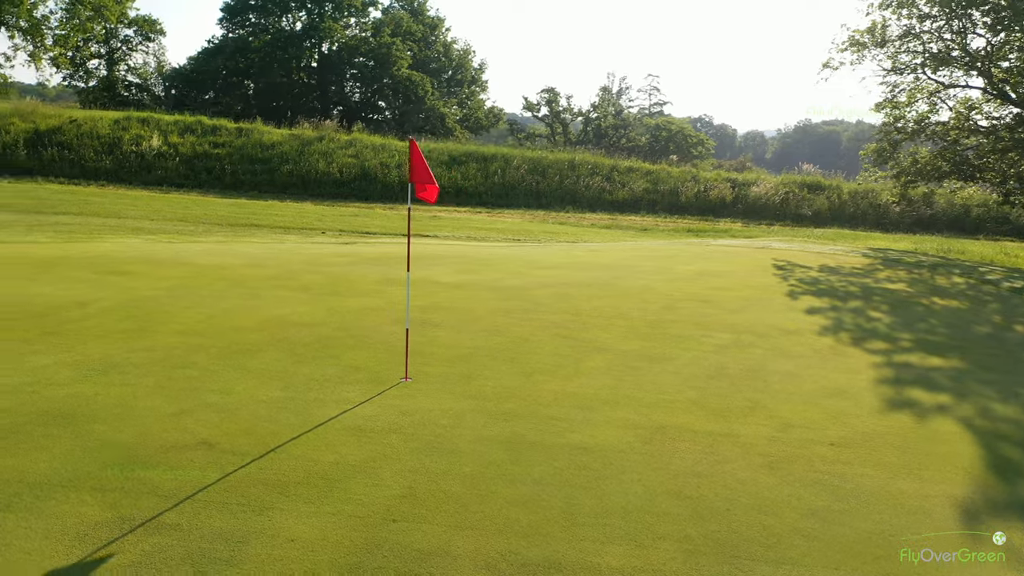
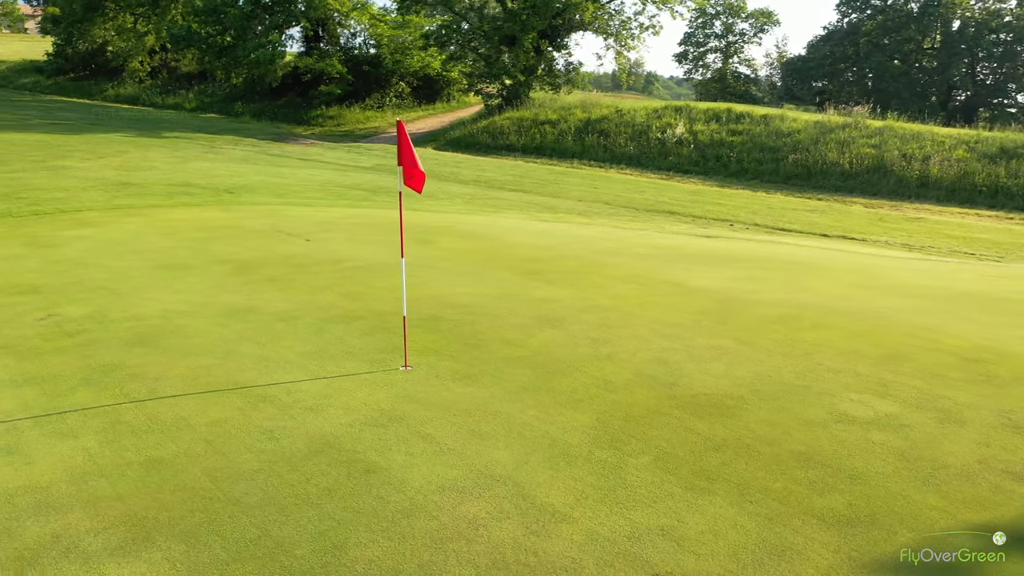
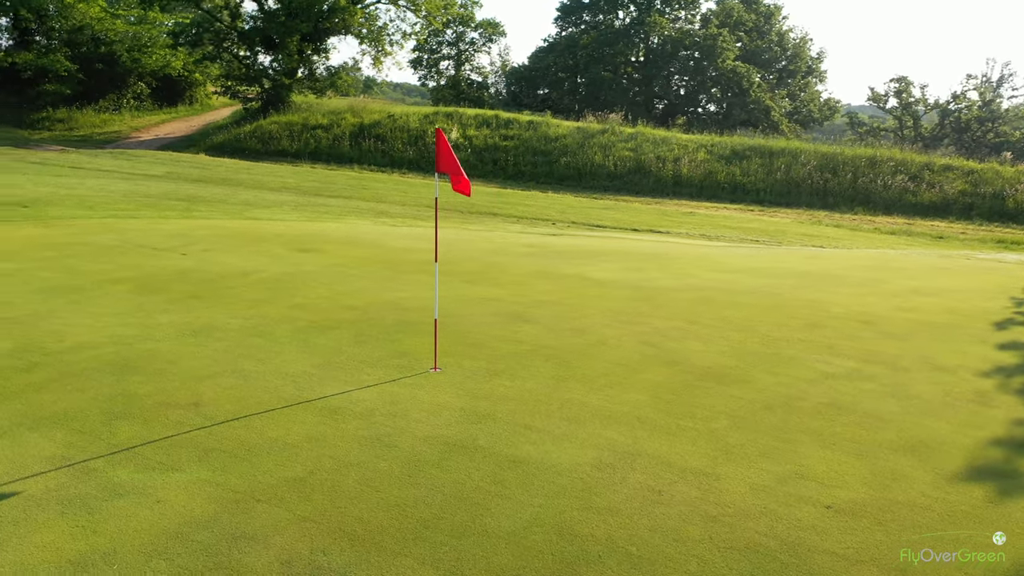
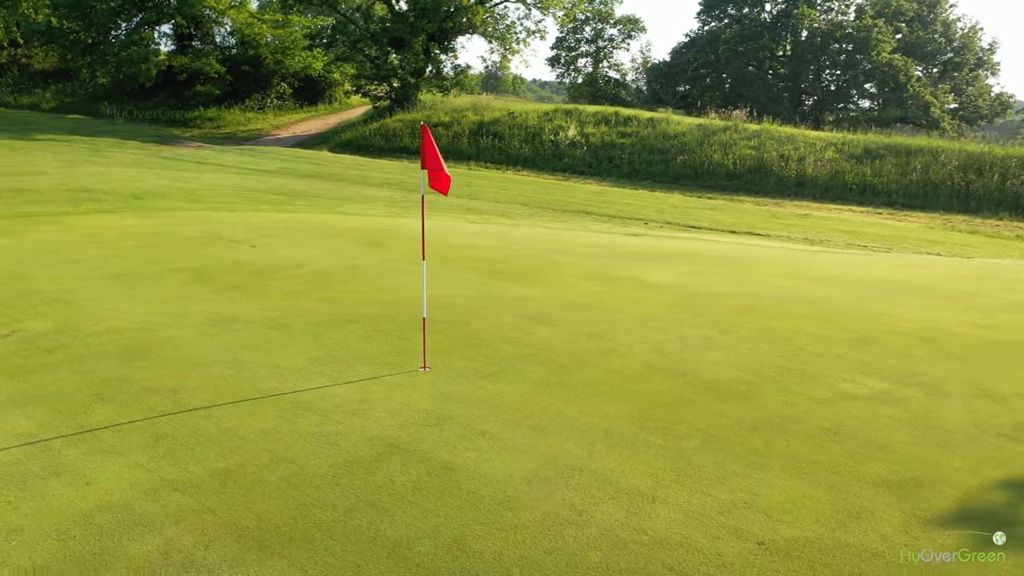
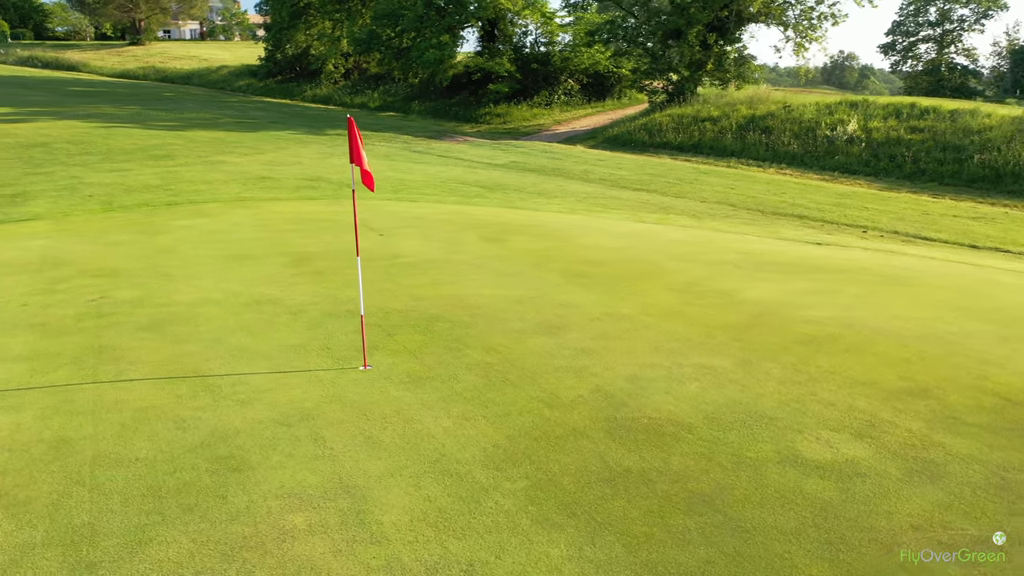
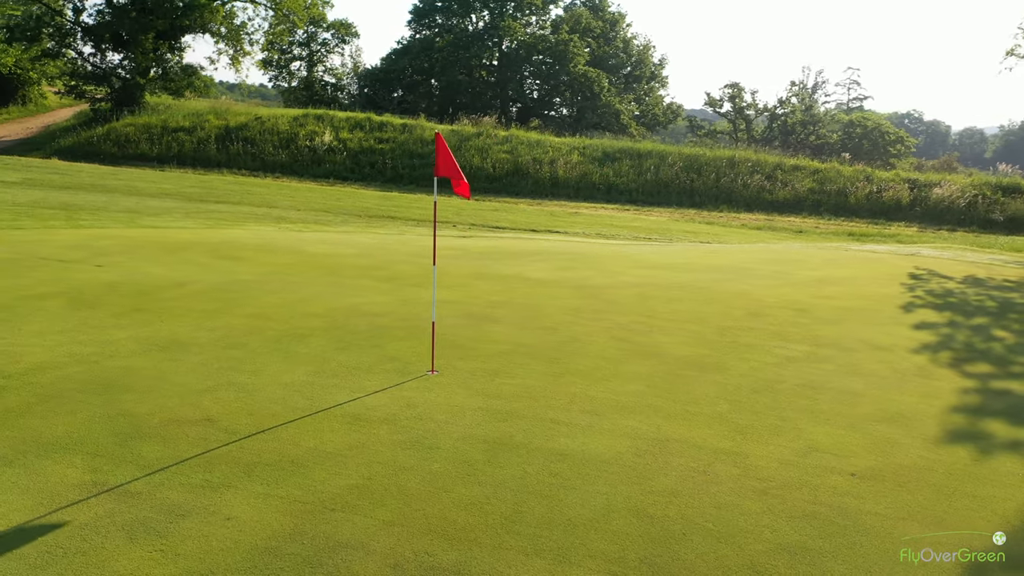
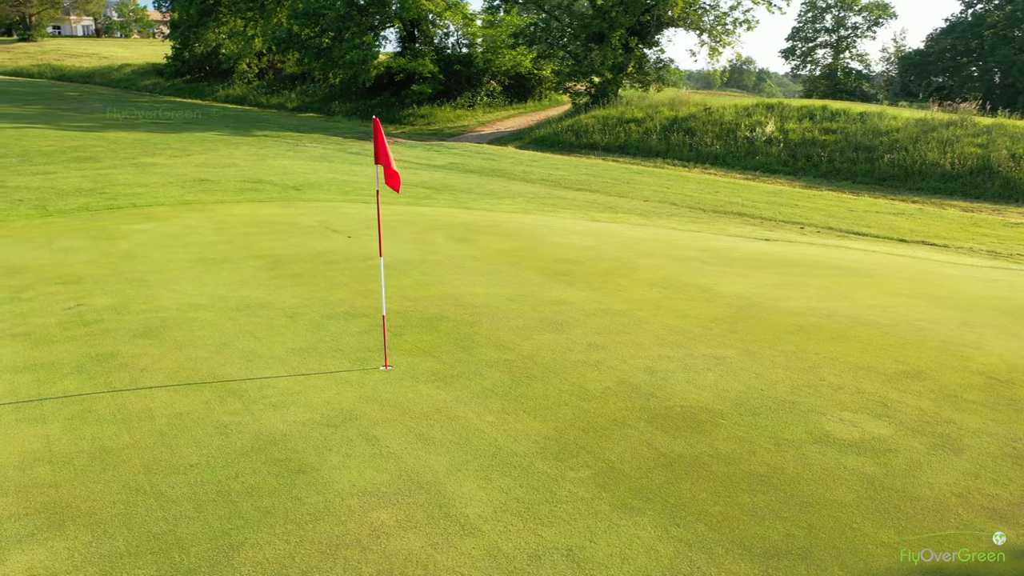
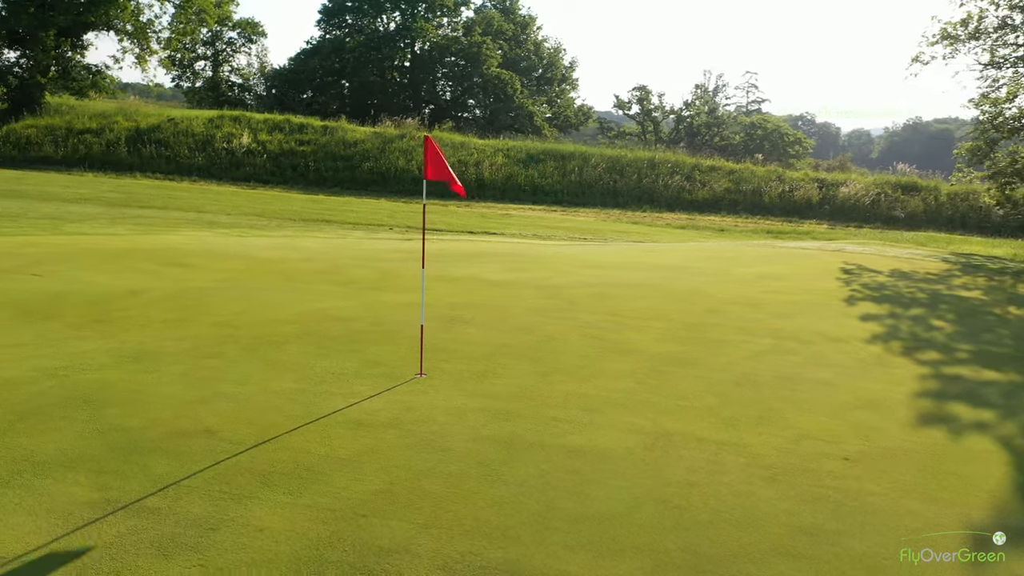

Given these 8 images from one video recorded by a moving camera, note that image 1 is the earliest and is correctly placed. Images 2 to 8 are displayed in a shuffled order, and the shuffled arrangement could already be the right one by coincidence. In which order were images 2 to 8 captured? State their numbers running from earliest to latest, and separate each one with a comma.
8, 6, 3, 4, 2, 7, 5
